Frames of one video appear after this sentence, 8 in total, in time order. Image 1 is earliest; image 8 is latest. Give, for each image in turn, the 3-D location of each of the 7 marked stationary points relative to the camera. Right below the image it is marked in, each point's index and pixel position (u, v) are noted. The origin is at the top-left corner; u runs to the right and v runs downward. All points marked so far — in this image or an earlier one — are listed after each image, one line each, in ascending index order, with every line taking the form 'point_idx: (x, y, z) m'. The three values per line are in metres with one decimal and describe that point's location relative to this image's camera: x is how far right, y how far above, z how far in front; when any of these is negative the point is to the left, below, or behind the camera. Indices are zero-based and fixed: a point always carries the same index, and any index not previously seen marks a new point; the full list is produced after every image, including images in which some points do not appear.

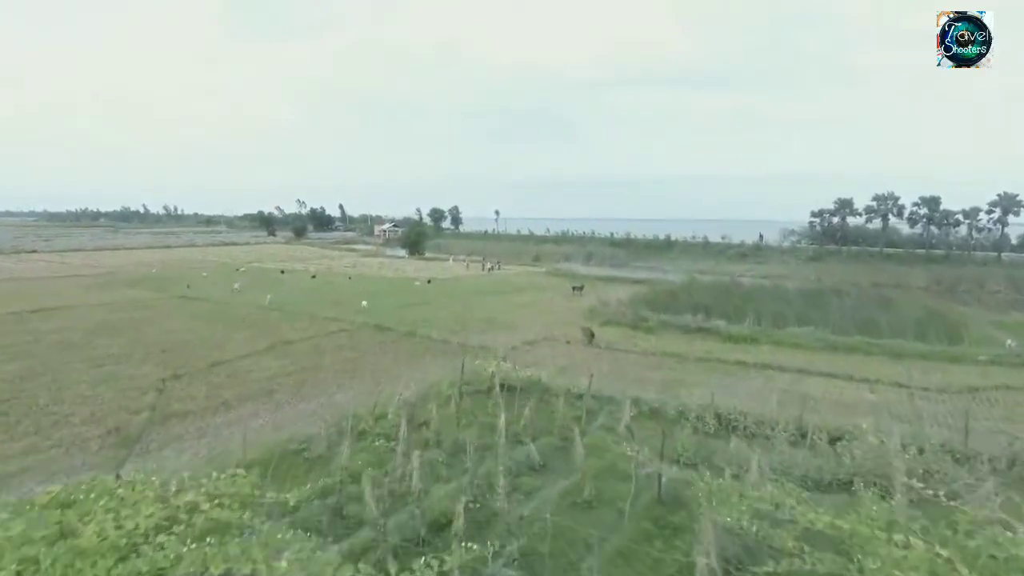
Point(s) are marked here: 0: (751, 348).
0: (+4.0, -1.0, +15.9) m
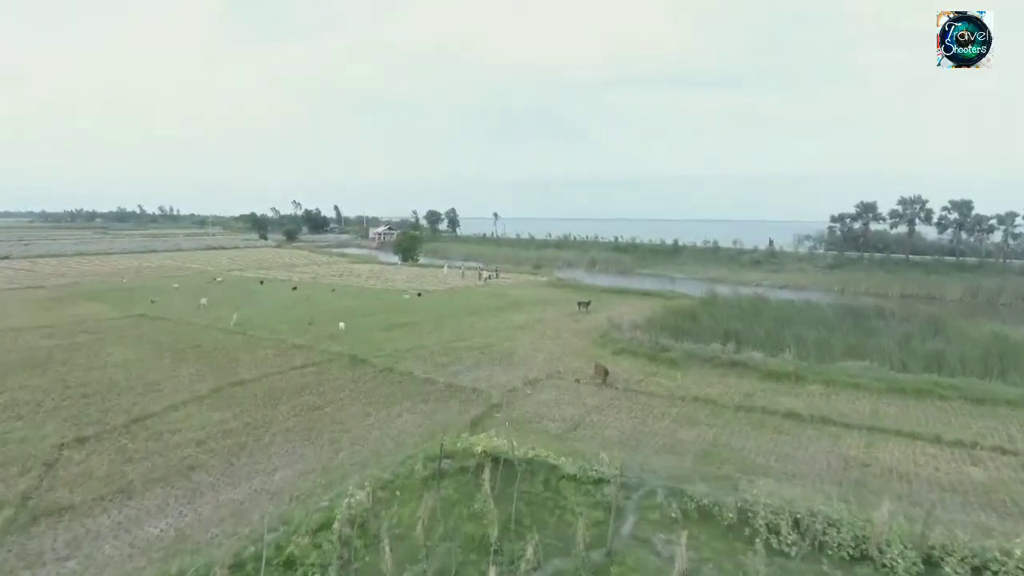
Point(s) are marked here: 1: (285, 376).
0: (+3.9, -1.4, +13.2) m
1: (-3.3, -1.3, +13.8) m
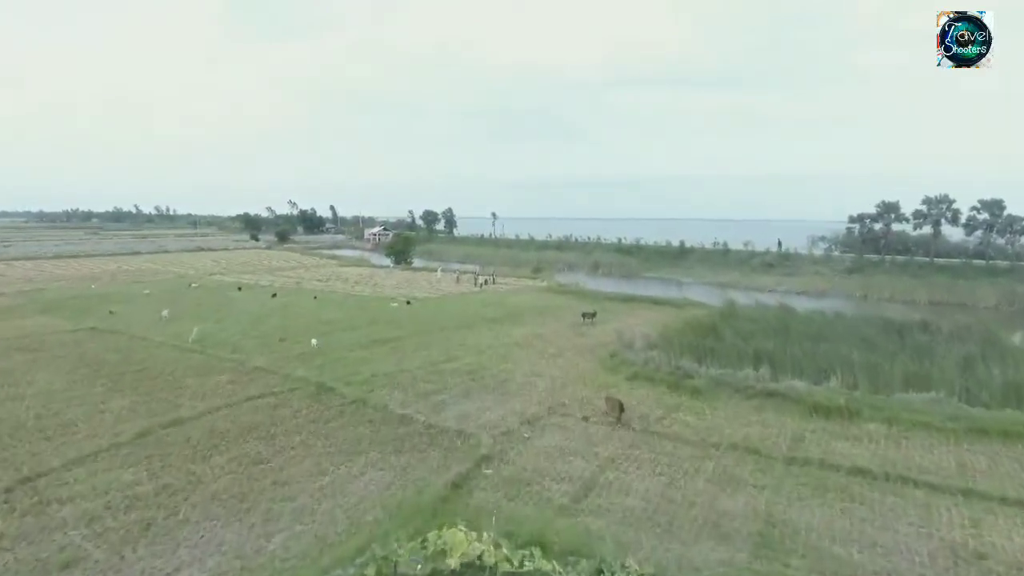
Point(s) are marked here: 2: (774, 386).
0: (+3.9, -1.6, +10.8) m
1: (-3.4, -1.5, +11.5) m
2: (+3.5, -1.3, +12.6) m
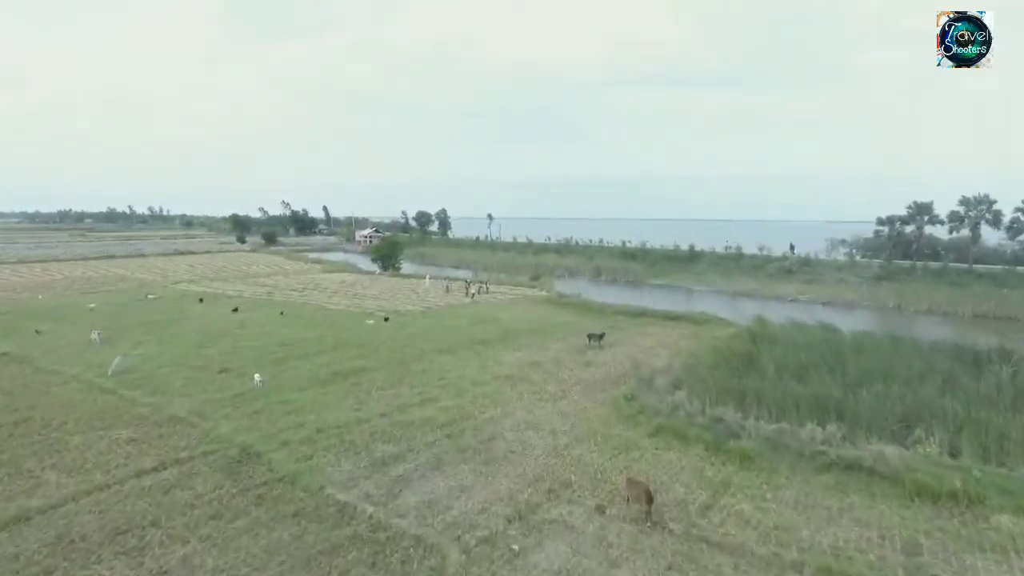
0: (+3.7, -1.9, +7.5) m
1: (-3.5, -1.8, +8.2) m
2: (+3.3, -1.6, +9.3) m
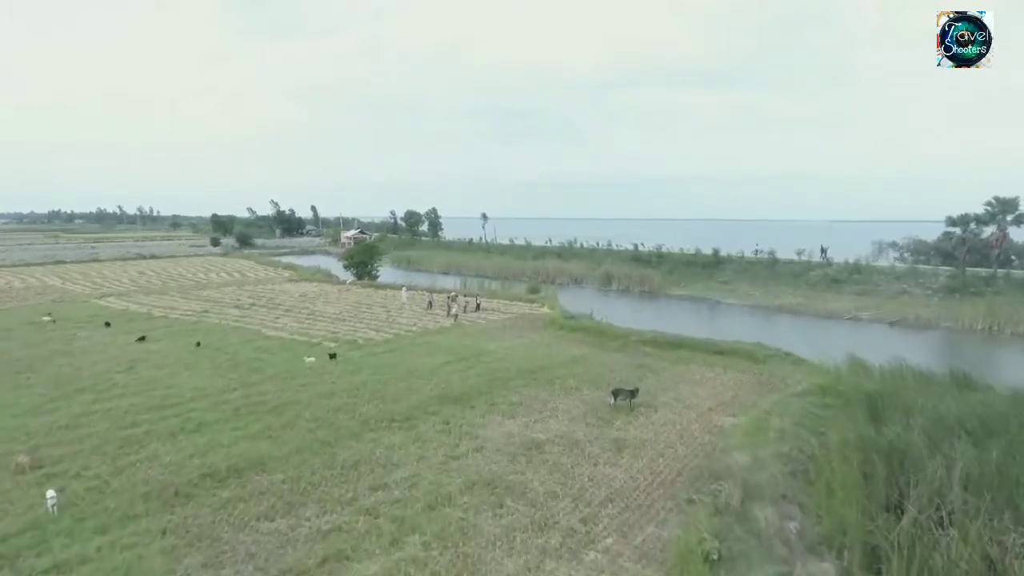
0: (+3.6, -2.3, +1.7) m
1: (-3.6, -2.2, +2.4) m
2: (+3.2, -2.0, +3.5) m
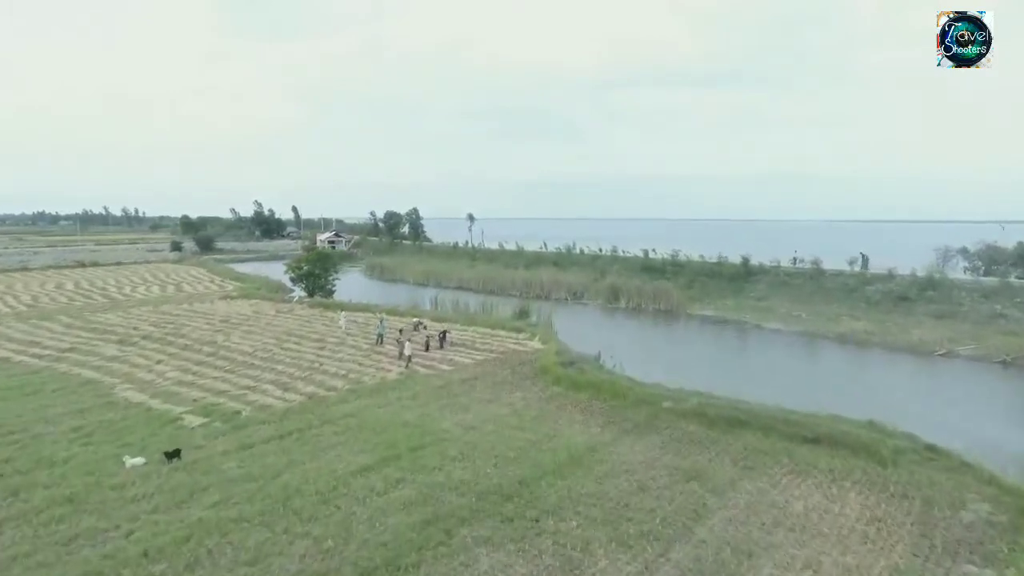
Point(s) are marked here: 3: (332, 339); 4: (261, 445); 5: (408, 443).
0: (+3.2, -2.9, -4.7) m
1: (-4.0, -2.8, -4.0) m
2: (+2.8, -2.5, -2.9) m
3: (-3.5, -1.0, +18.8) m
4: (-2.6, -1.6, +10.1) m
5: (-1.0, -1.7, +10.1) m
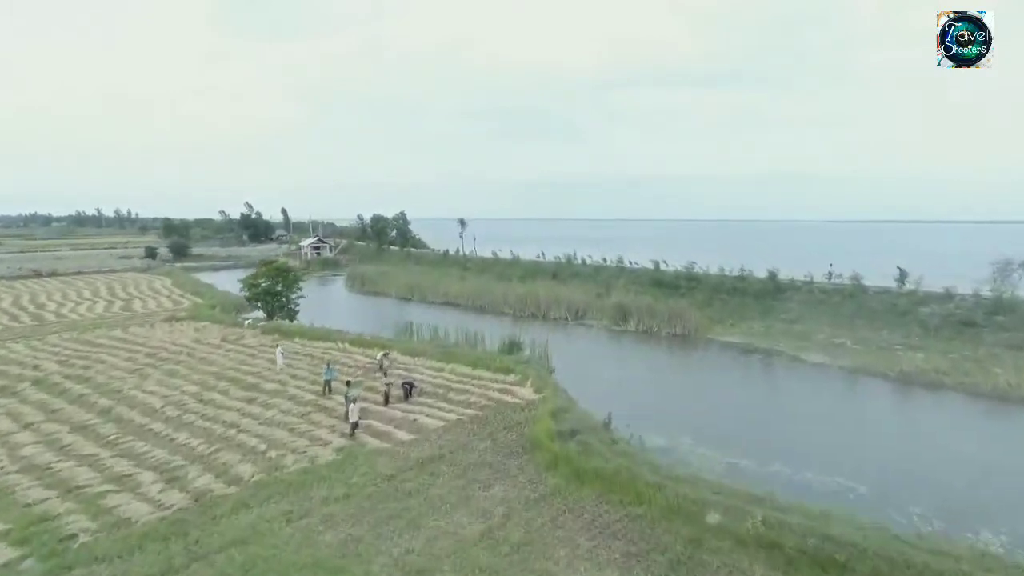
0: (+3.0, -3.4, -8.6) m
1: (-4.2, -3.3, -8.0) m
2: (+2.6, -3.1, -6.8) m
3: (-3.7, -1.5, +14.9) m
4: (-2.9, -2.2, +6.2) m
5: (-1.3, -2.2, +6.2) m
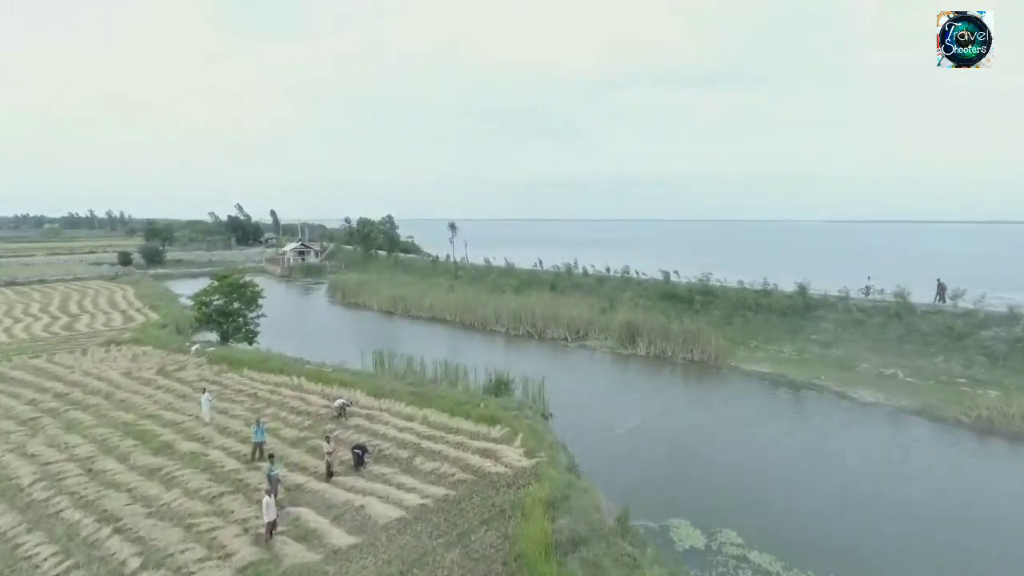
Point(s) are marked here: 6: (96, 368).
0: (+2.8, -3.8, -11.9) m
1: (-4.4, -3.7, -11.2) m
2: (+2.4, -3.5, -10.1) m
3: (-3.9, -1.9, +11.6) m
4: (-3.0, -2.6, +2.9) m
5: (-1.5, -2.6, +2.9) m
6: (-7.8, -1.4, +18.1) m
